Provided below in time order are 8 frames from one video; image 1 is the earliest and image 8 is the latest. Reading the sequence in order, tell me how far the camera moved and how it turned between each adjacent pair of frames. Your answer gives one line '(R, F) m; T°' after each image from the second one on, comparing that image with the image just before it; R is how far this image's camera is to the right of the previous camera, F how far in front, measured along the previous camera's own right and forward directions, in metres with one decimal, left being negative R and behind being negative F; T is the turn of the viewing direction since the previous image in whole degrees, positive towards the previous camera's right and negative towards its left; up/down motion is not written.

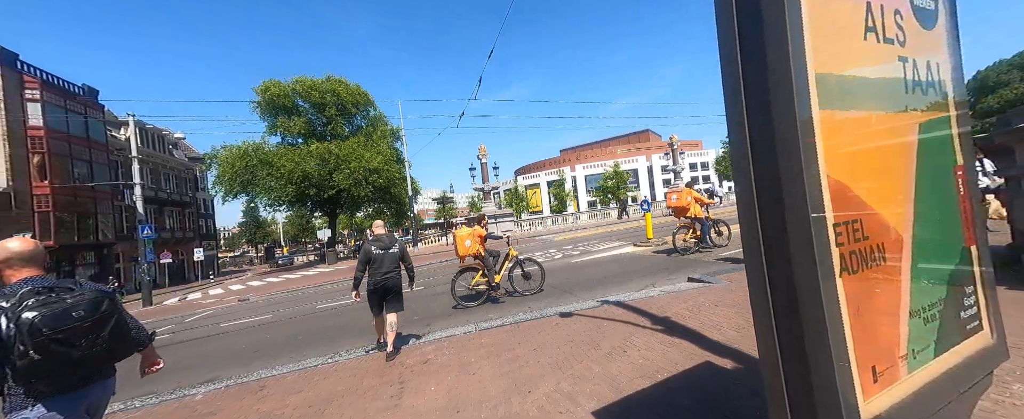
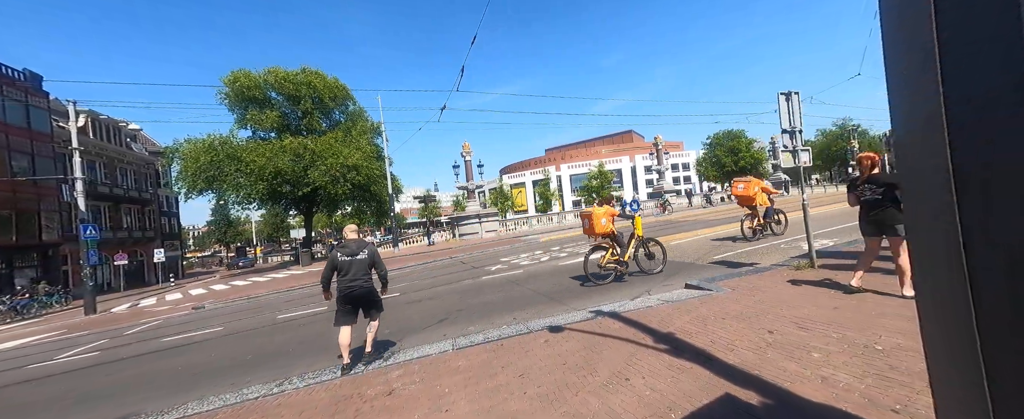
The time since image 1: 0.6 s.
(0.0, +0.5) m; +2°
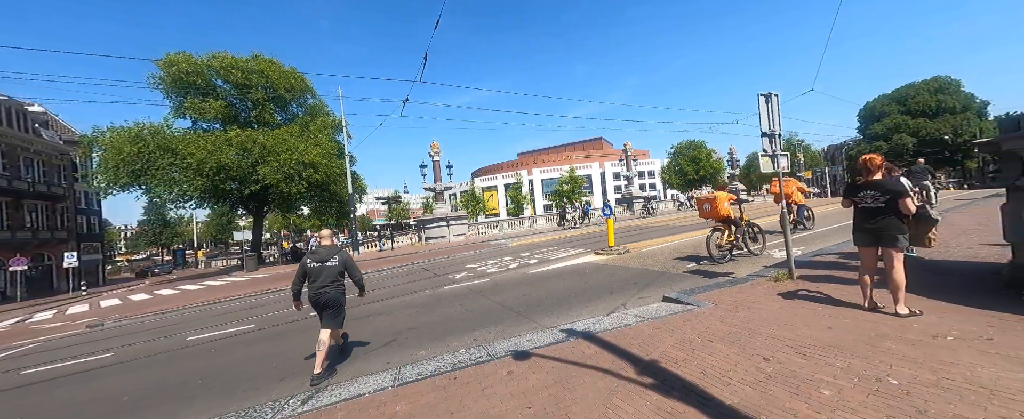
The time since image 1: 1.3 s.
(+0.1, +0.6) m; +5°
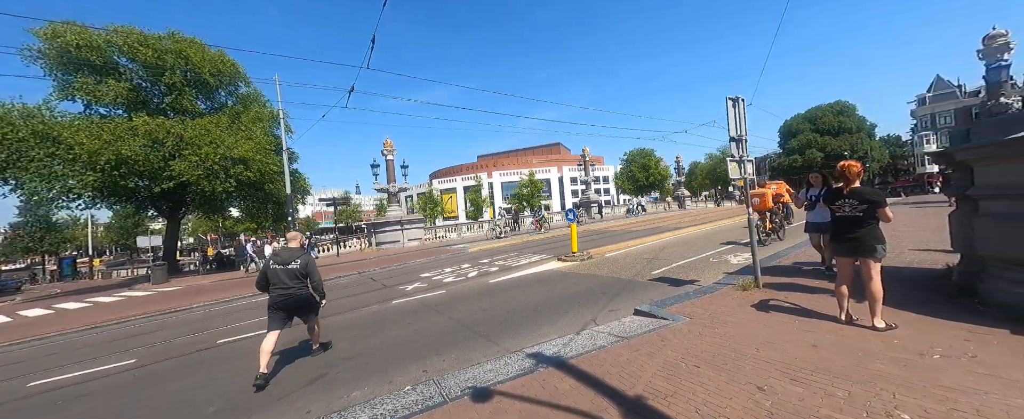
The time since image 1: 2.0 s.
(0.0, +0.6) m; +7°
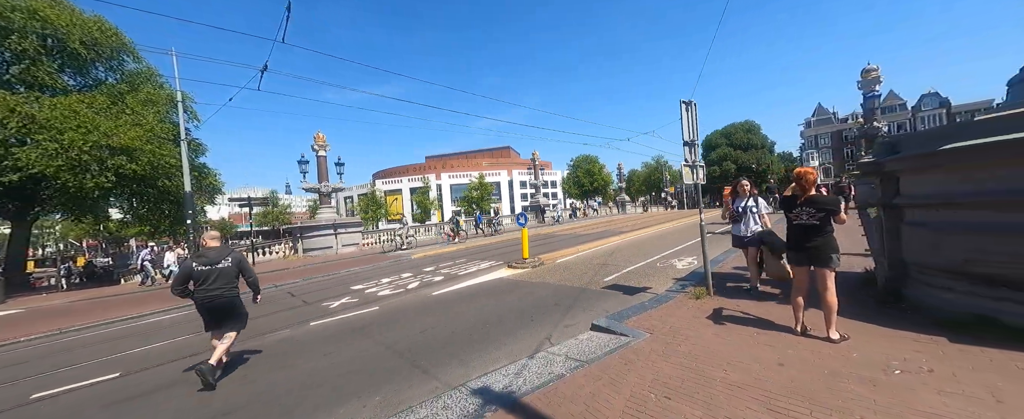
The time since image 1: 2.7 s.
(+0.1, +0.6) m; +9°
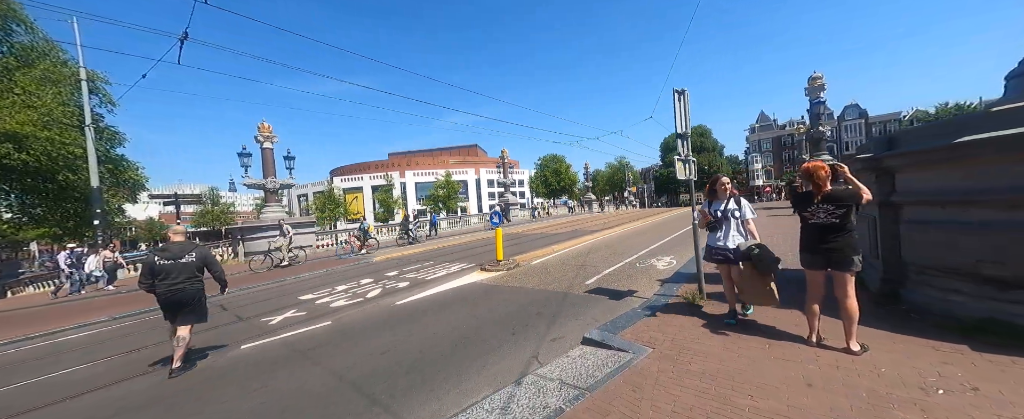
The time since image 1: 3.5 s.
(-0.2, +0.7) m; +6°
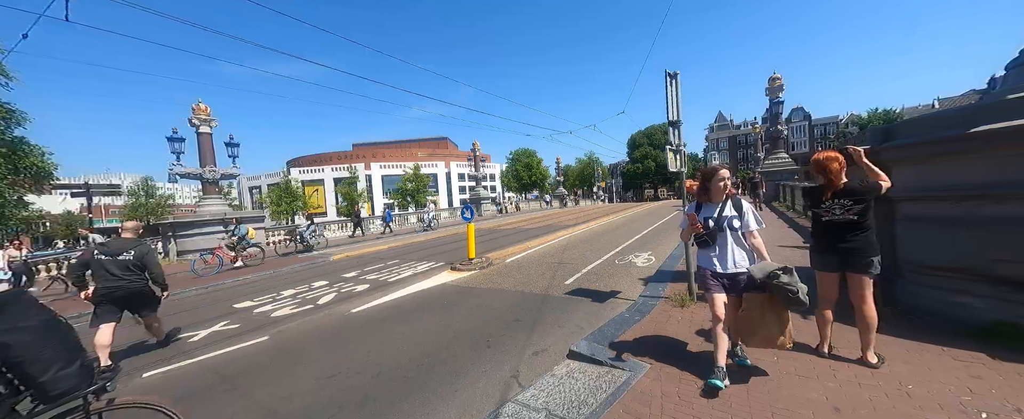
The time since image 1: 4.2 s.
(0.0, +0.6) m; +5°
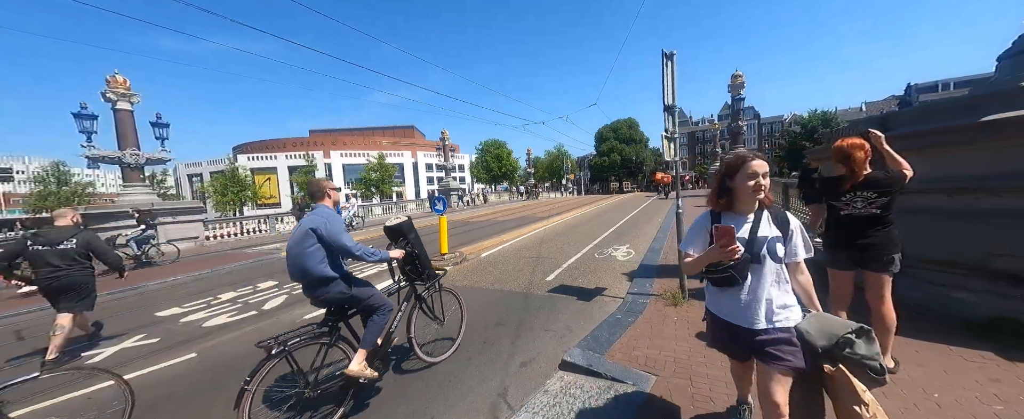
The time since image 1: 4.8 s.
(-0.2, +0.5) m; +5°
